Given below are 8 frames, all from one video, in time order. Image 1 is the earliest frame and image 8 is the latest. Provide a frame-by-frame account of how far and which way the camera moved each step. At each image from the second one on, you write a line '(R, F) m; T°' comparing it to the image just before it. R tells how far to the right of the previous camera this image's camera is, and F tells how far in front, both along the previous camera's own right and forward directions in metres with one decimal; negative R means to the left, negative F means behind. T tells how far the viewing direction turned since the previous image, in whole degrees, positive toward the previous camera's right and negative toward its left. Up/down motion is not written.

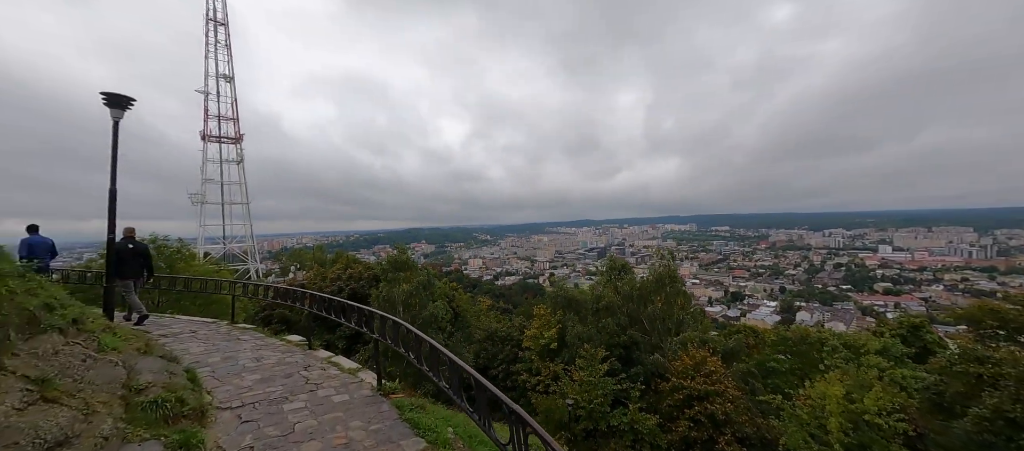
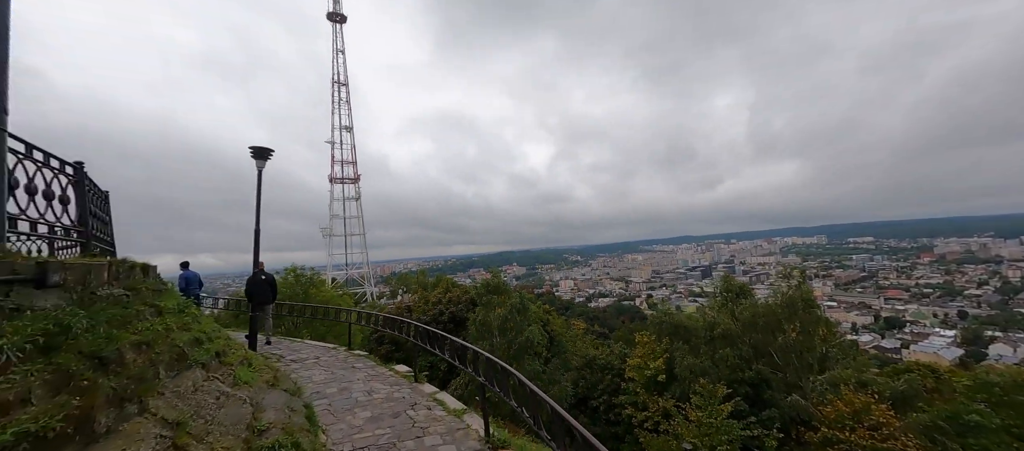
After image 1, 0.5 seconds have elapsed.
(-0.2, +0.5) m; -13°
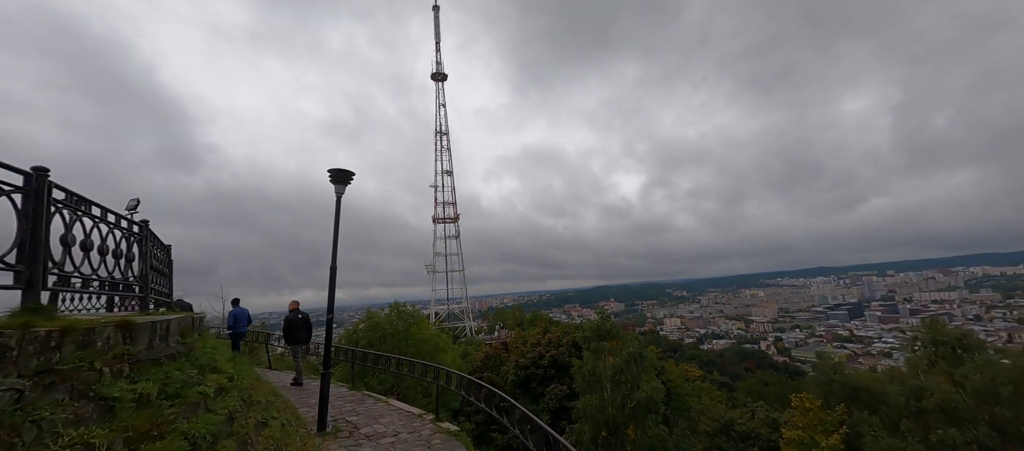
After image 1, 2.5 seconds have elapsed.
(-0.6, +2.1) m; -14°
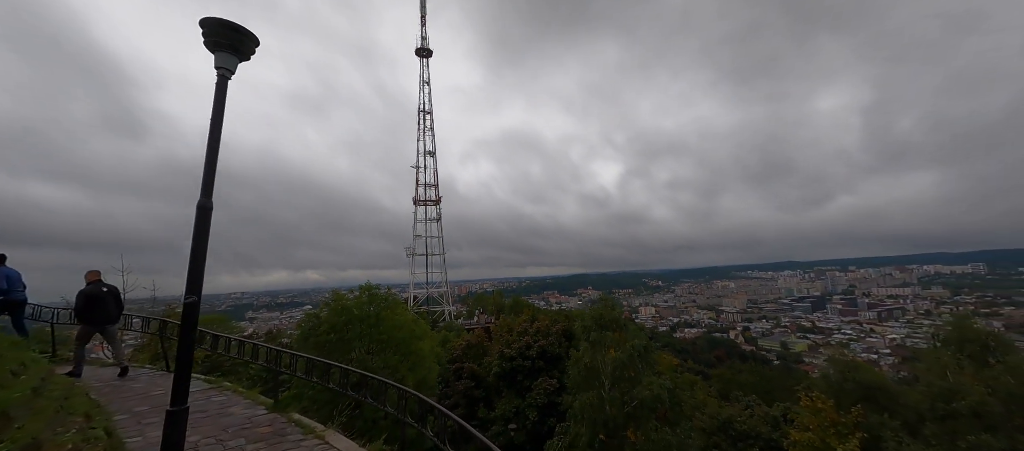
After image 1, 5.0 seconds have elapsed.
(-0.5, +2.7) m; +3°
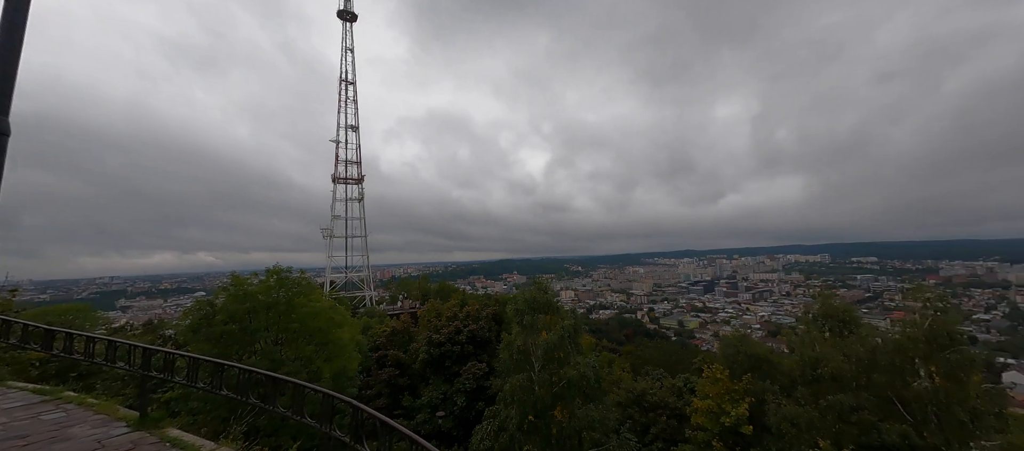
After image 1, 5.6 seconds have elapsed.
(-0.3, +0.4) m; +11°
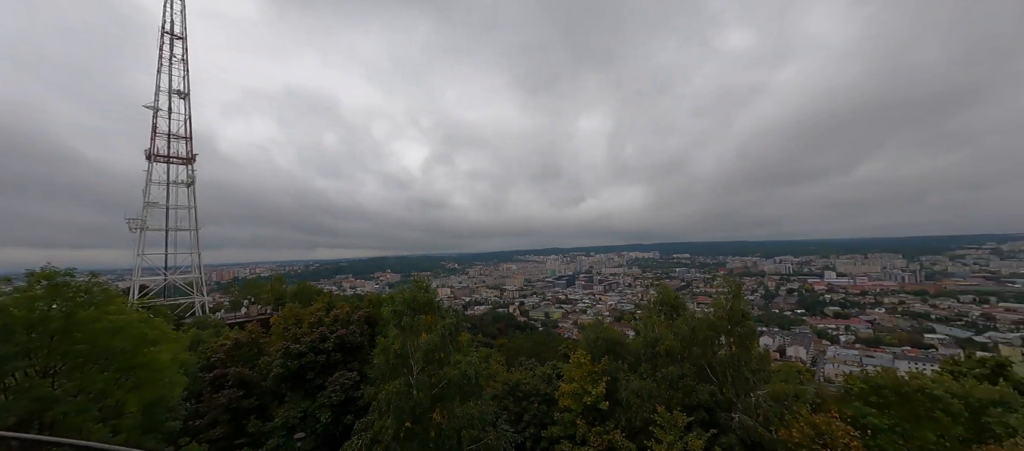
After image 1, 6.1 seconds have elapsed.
(-0.2, +0.3) m; +18°
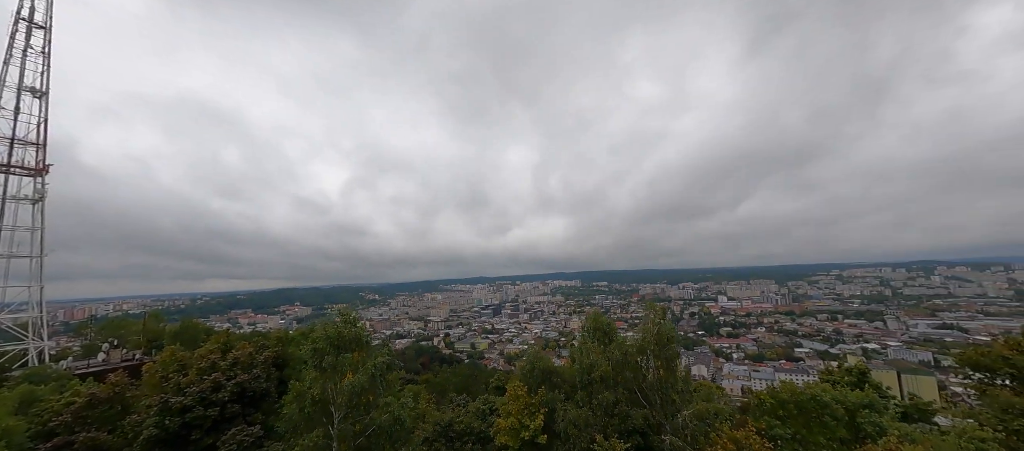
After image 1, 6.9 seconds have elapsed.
(-0.6, +0.7) m; +11°
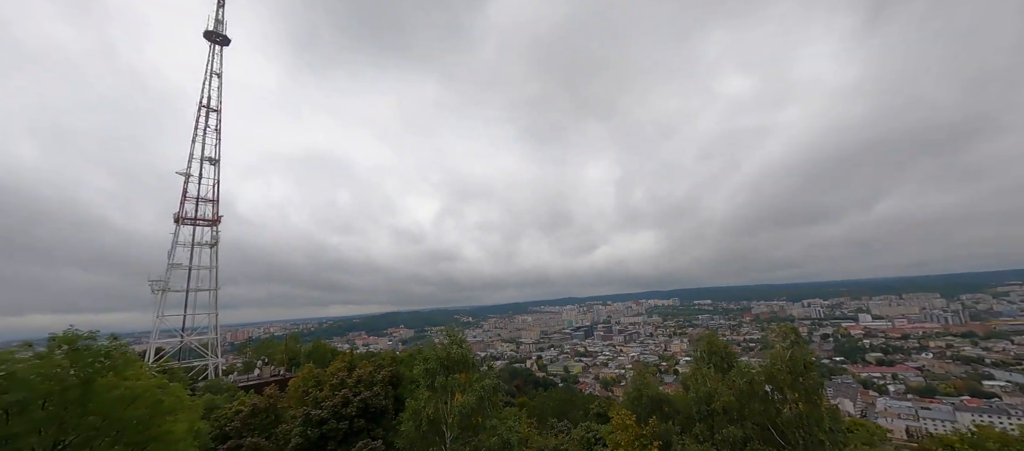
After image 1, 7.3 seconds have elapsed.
(-0.4, +0.1) m; -13°
